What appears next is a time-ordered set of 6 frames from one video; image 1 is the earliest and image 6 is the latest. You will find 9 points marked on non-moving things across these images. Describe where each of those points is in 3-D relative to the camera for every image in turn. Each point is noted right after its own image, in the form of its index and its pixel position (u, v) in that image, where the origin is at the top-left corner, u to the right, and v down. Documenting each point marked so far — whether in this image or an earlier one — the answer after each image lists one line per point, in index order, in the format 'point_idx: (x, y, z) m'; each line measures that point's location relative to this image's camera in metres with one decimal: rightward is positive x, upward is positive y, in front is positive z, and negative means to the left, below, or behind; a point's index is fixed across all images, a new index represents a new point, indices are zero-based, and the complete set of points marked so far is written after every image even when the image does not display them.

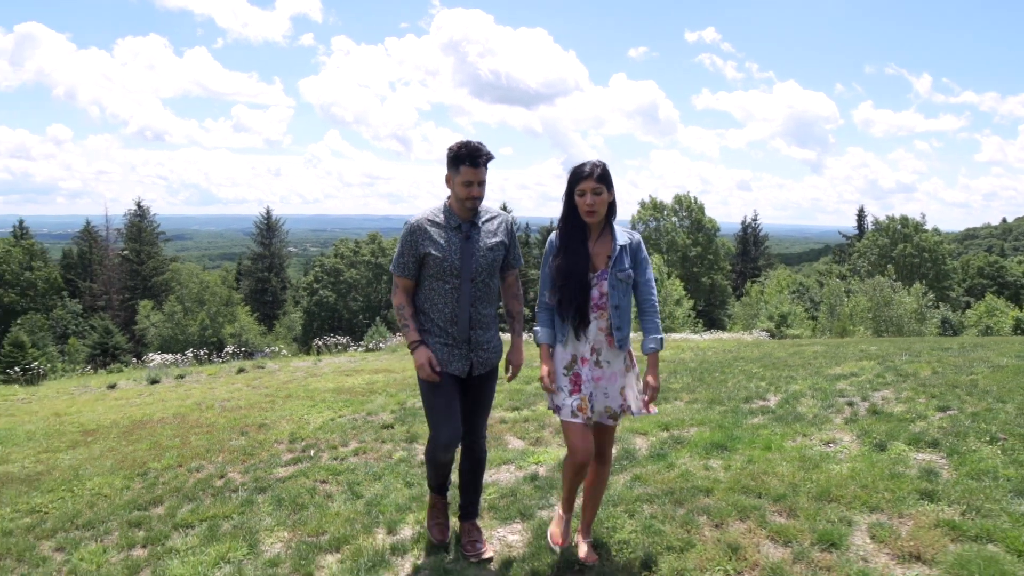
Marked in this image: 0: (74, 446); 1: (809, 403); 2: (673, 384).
0: (-4.9, -1.7, +8.0) m
1: (+3.2, -1.3, +7.8) m
2: (+2.2, -1.3, +9.9) m
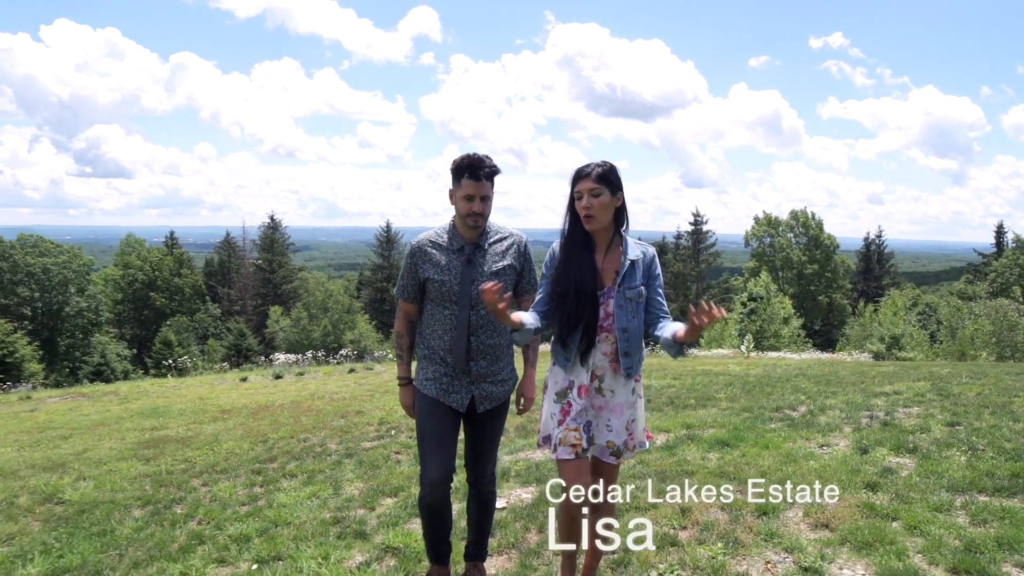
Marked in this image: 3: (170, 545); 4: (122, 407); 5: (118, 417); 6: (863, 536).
0: (-4.2, -1.8, +10.0) m
1: (+3.9, -1.5, +8.6) m
2: (+3.2, -1.6, +10.8) m
3: (-2.4, -1.8, +4.9) m
4: (-6.9, -2.1, +12.8) m
5: (-6.3, -2.0, +11.4) m
6: (+2.2, -1.5, +4.4) m
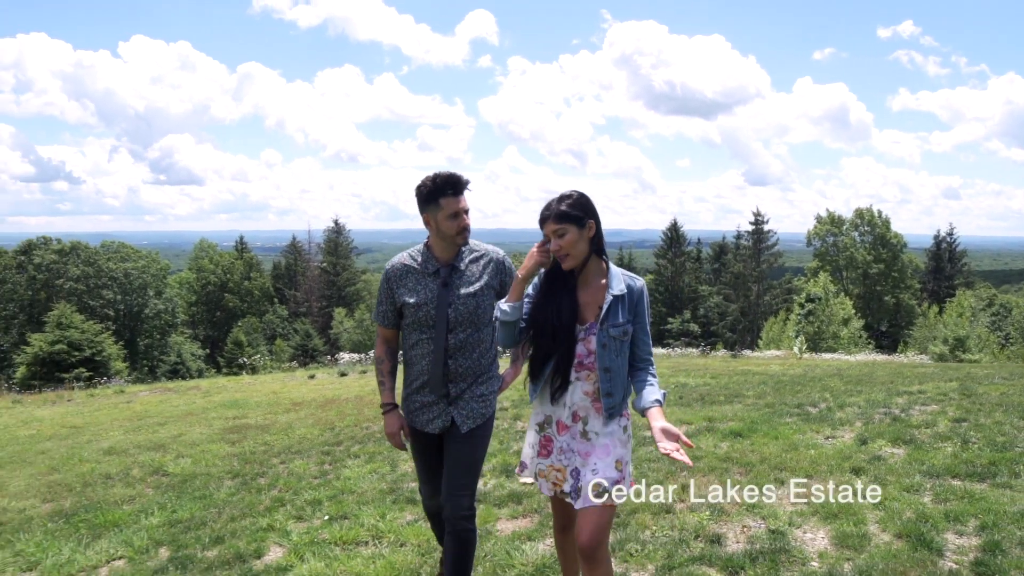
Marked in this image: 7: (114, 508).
0: (-3.5, -1.9, +11.2) m
1: (+4.3, -1.6, +9.2) m
2: (+3.8, -1.7, +11.5) m
3: (-2.2, -1.8, +6.0) m
4: (-6.1, -2.2, +14.3) m
5: (-5.5, -2.1, +12.8) m
6: (+2.3, -1.6, +5.2) m
7: (-3.7, -2.0, +6.6) m
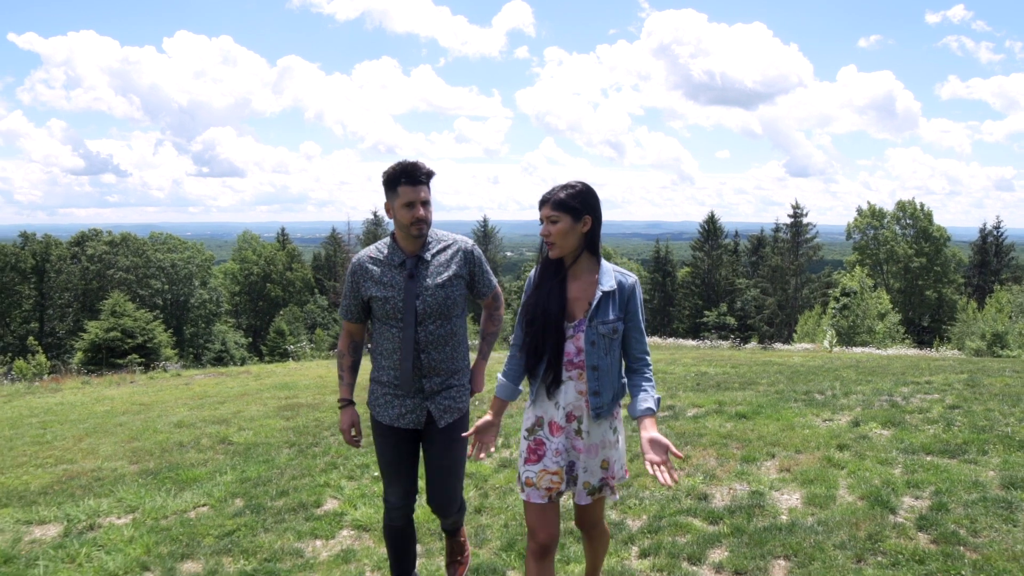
0: (-3.1, -1.8, +12.3) m
1: (+4.7, -1.5, +9.9) m
2: (+4.3, -1.6, +12.1) m
3: (-1.9, -1.8, +7.0) m
4: (-5.5, -2.0, +15.4) m
5: (-5.0, -2.0, +14.0) m
6: (+2.5, -1.6, +5.9) m
7: (-3.4, -1.9, +7.6) m
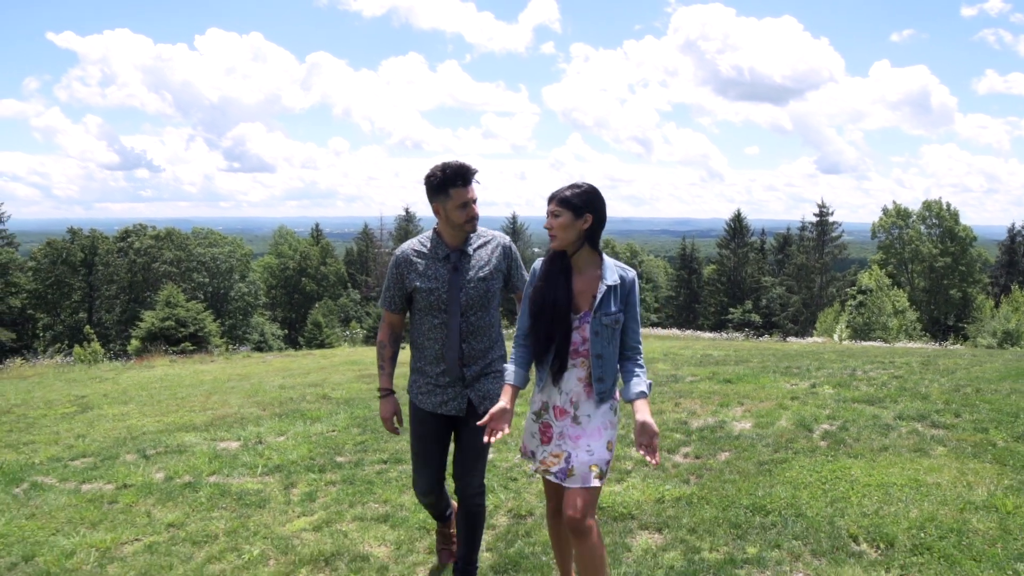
0: (-2.4, -1.6, +14.9) m
1: (+5.3, -1.4, +12.2) m
2: (+5.0, -1.5, +14.5) m
3: (-1.4, -1.6, +9.6) m
4: (-4.7, -1.8, +18.1) m
5: (-4.3, -1.8, +16.6) m
6: (+2.9, -1.5, +8.3) m
7: (-2.9, -1.8, +10.3) m
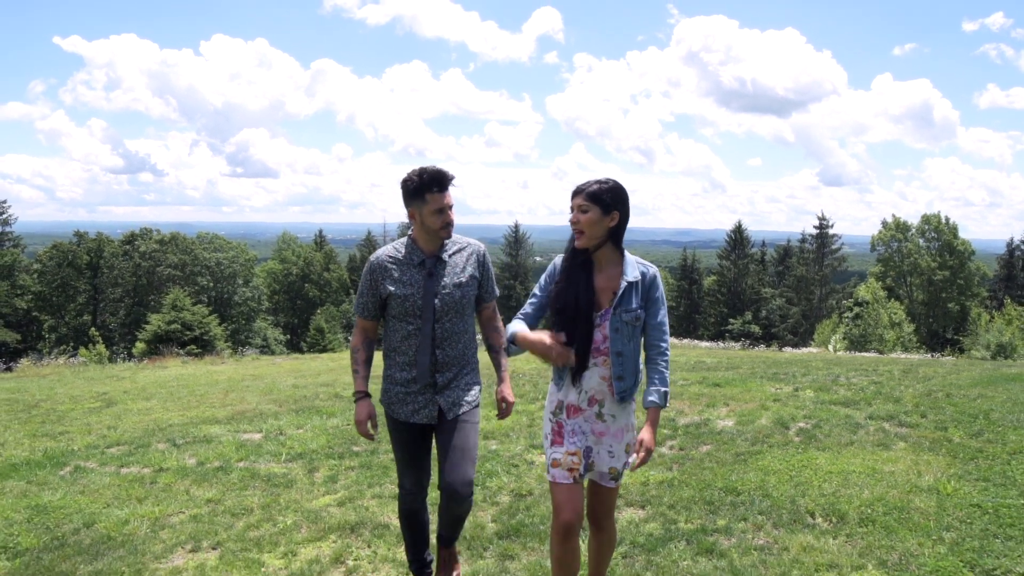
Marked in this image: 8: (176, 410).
0: (-2.4, -1.7, +15.6) m
1: (+5.3, -1.6, +12.9) m
2: (+5.0, -1.7, +15.2) m
3: (-1.4, -1.7, +10.3) m
4: (-4.6, -2.0, +18.8) m
5: (-4.2, -1.9, +17.3) m
6: (+2.9, -1.6, +9.0) m
7: (-2.9, -1.8, +10.9) m
8: (-5.4, -2.0, +11.5) m
